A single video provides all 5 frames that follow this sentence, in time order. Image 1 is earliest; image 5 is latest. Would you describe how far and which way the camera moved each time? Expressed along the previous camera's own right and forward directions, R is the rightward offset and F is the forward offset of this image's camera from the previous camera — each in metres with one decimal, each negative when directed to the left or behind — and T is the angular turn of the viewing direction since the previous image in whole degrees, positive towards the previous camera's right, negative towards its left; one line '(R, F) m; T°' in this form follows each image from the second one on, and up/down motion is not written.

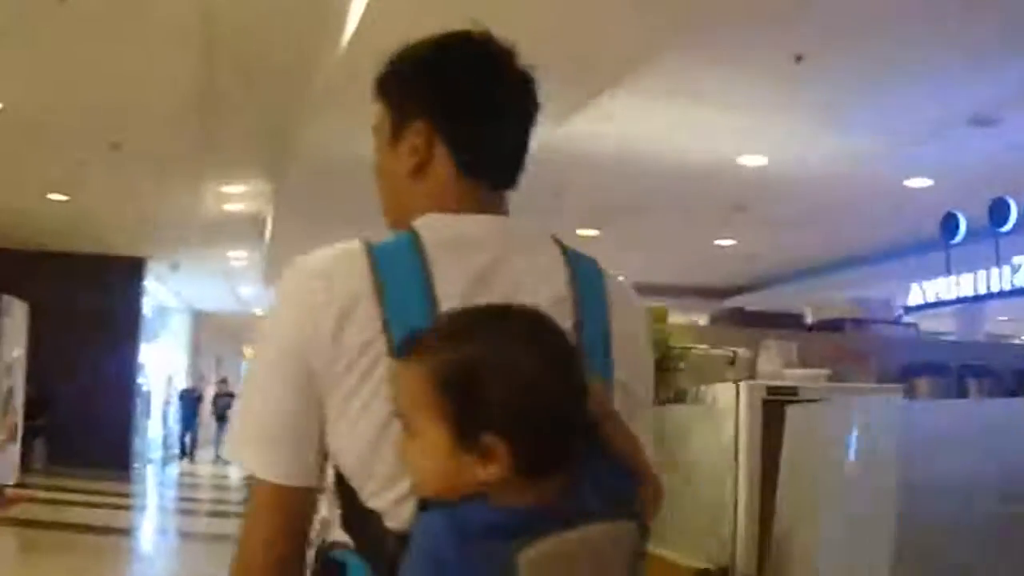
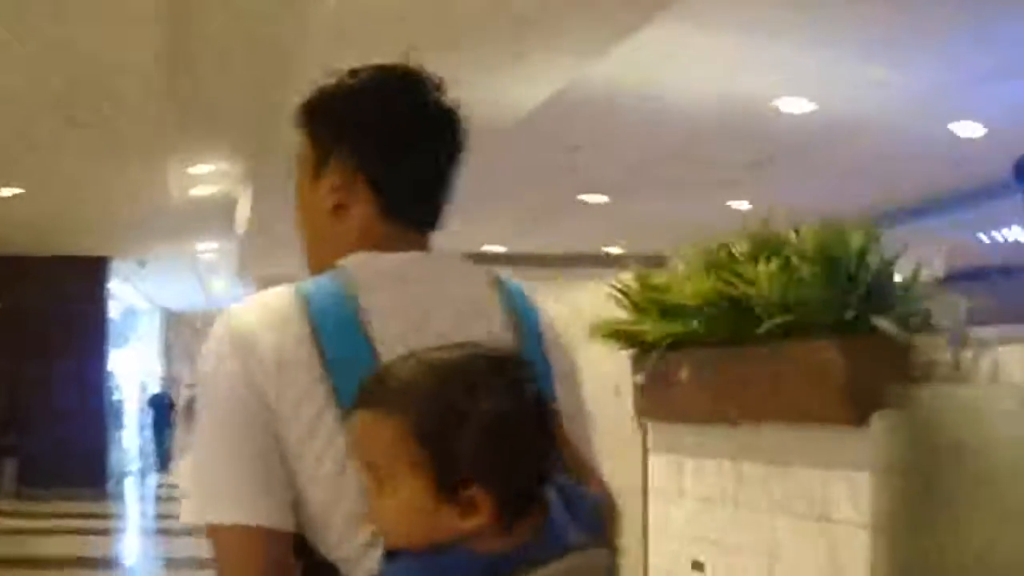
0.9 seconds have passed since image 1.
(+0.1, +1.1) m; -1°
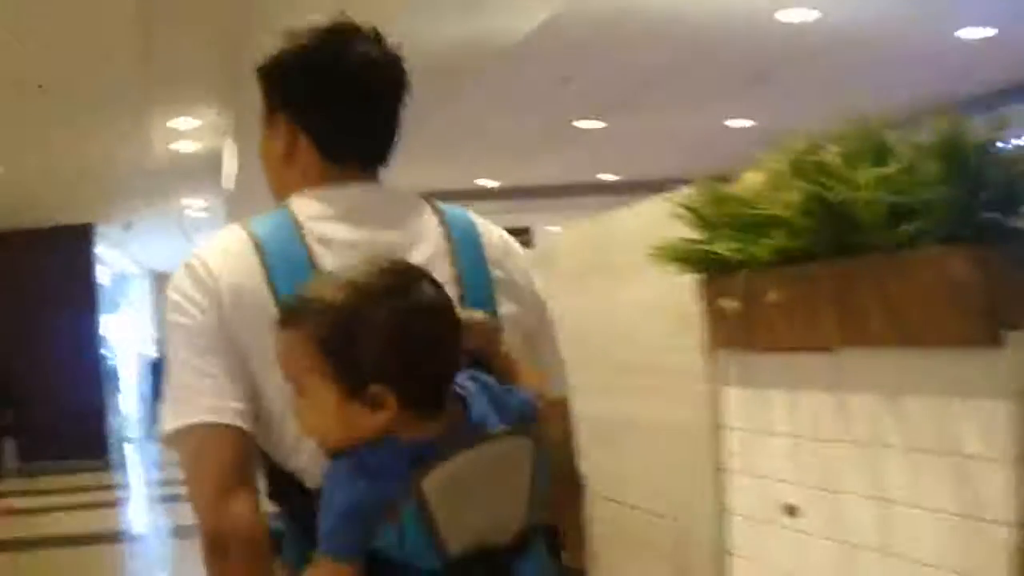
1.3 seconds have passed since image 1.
(0.0, +0.3) m; 0°
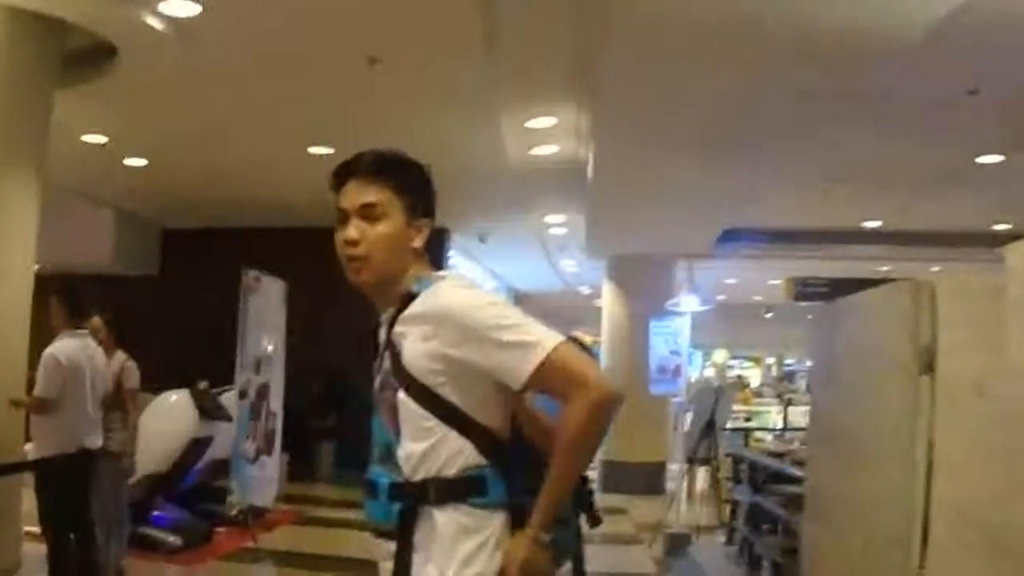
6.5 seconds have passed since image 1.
(-0.1, +1.2) m; -18°
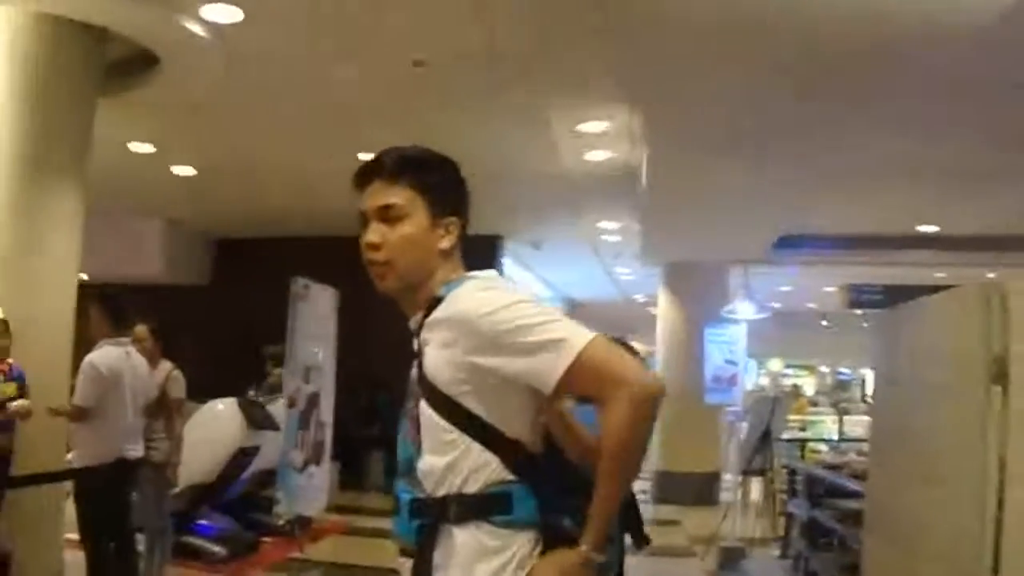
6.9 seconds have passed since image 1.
(0.0, +0.1) m; -3°
